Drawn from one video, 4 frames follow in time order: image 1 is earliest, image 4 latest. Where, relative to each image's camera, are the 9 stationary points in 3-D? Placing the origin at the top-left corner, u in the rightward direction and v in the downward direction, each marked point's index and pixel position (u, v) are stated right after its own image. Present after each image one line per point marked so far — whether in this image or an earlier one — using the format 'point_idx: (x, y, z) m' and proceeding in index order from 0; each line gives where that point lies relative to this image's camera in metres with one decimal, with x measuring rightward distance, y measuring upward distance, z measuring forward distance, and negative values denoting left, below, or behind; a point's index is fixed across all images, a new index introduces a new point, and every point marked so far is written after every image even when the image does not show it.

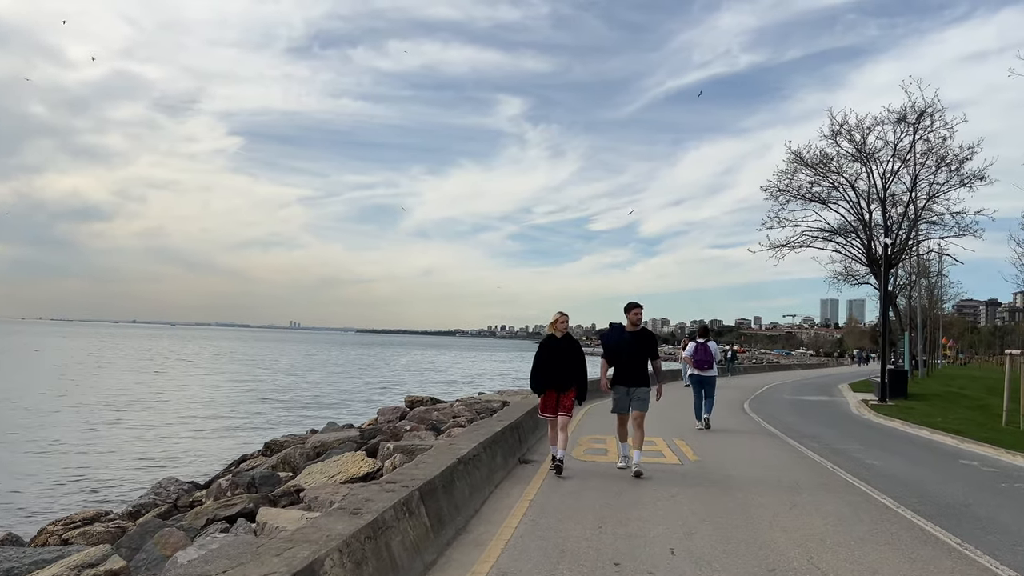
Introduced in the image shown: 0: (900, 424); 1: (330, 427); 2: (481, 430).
0: (+8.6, -3.0, +17.7) m
1: (-4.2, -3.2, +18.6) m
2: (-0.4, -1.8, +10.1) m
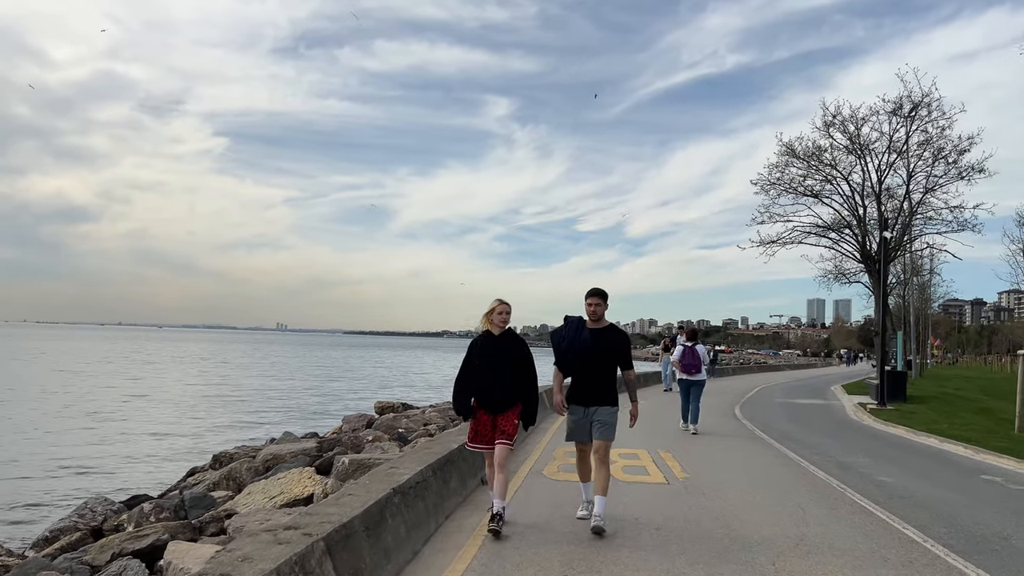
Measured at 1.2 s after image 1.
0: (+8.0, -2.9, +16.4) m
1: (-4.8, -3.2, +17.1) m
2: (-0.8, -1.7, +8.7) m
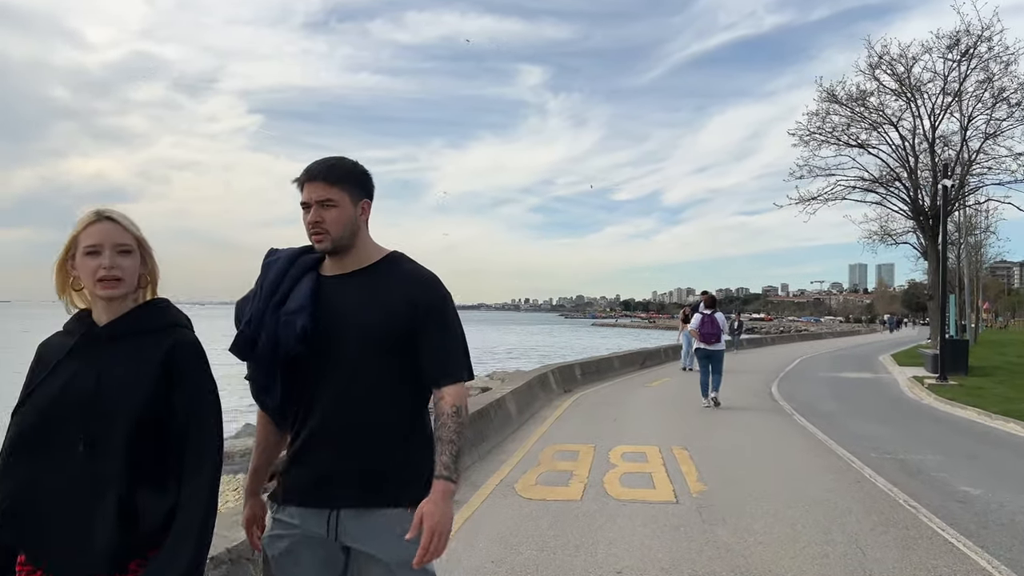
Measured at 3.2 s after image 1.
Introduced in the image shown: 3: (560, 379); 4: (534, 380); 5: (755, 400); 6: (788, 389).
0: (+7.9, -2.2, +13.7) m
1: (-4.8, -2.6, +15.0) m
2: (-1.3, -1.4, +6.4) m
3: (+1.1, -2.0, +17.6) m
4: (+0.4, -1.7, +15.1) m
5: (+5.2, -2.4, +17.2) m
6: (+6.8, -2.5, +19.5) m
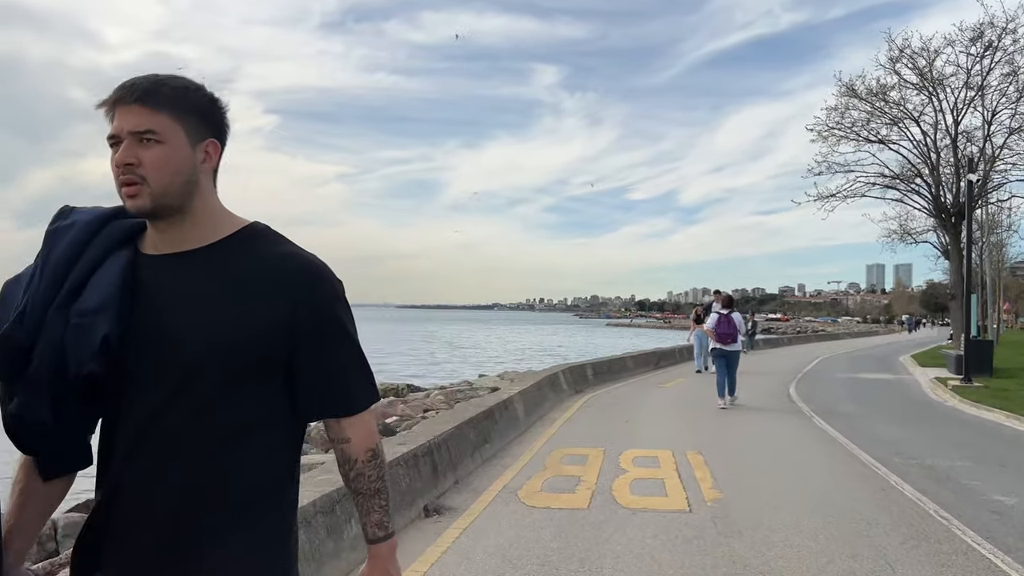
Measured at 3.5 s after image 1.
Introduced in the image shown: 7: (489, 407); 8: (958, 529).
0: (+8.1, -2.1, +13.2) m
1: (-4.7, -2.6, +14.7) m
2: (-1.3, -1.4, +6.0) m
3: (+1.3, -2.0, +17.1) m
4: (+0.6, -1.7, +14.7) m
5: (+5.4, -2.4, +16.7) m
6: (+7.0, -2.4, +18.9) m
7: (-0.2, -1.5, +9.9) m
8: (+3.5, -1.9, +6.2) m
